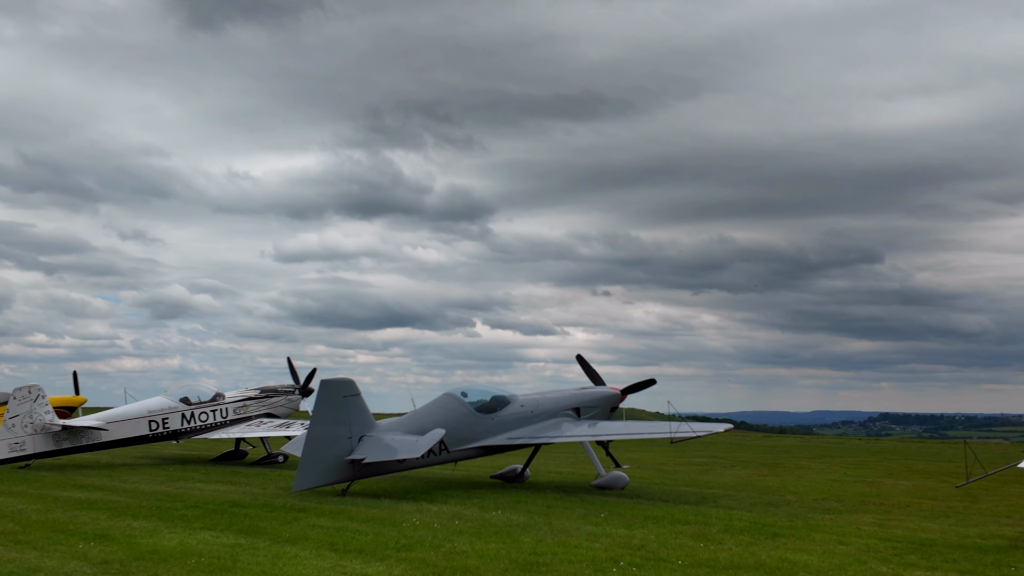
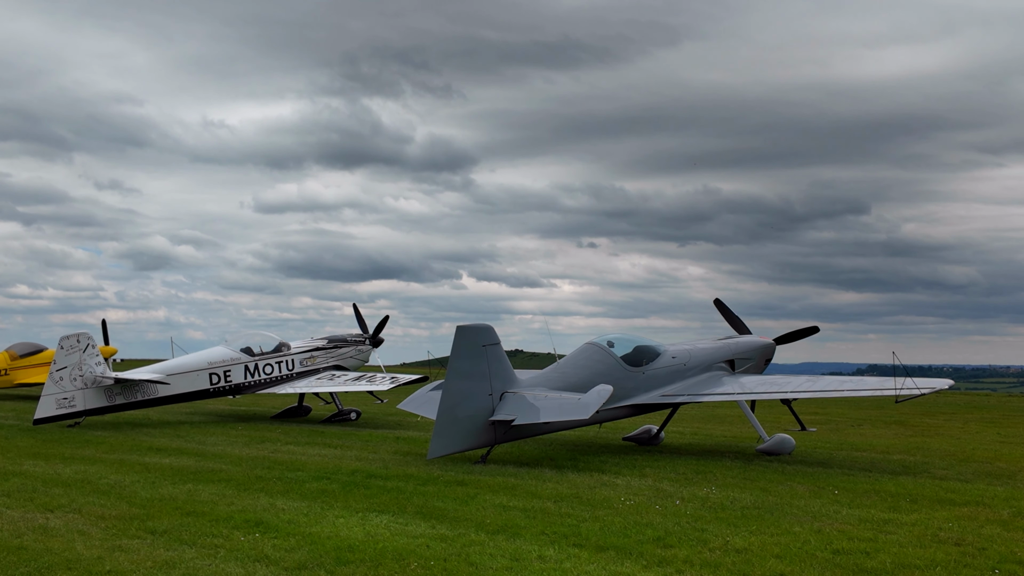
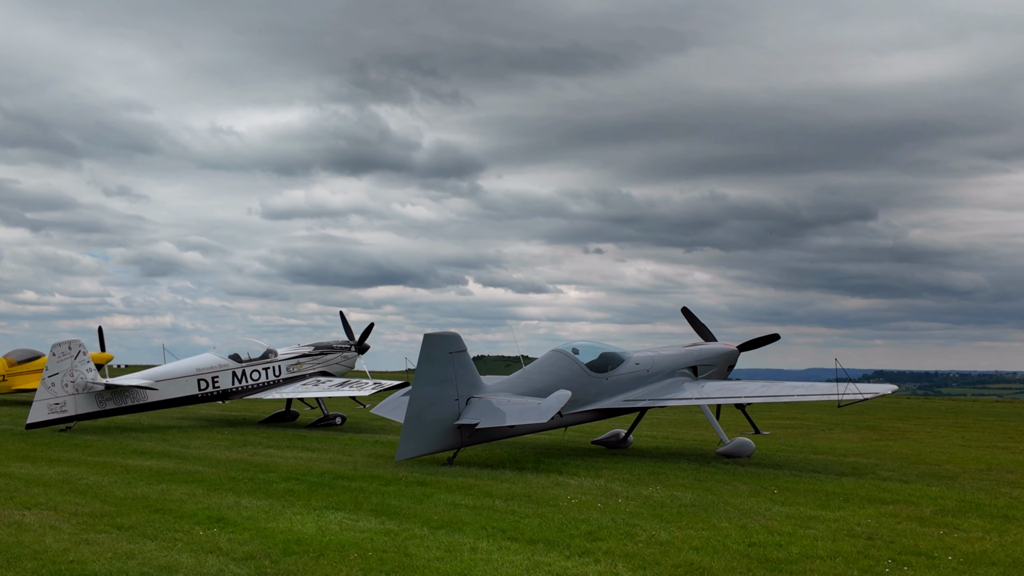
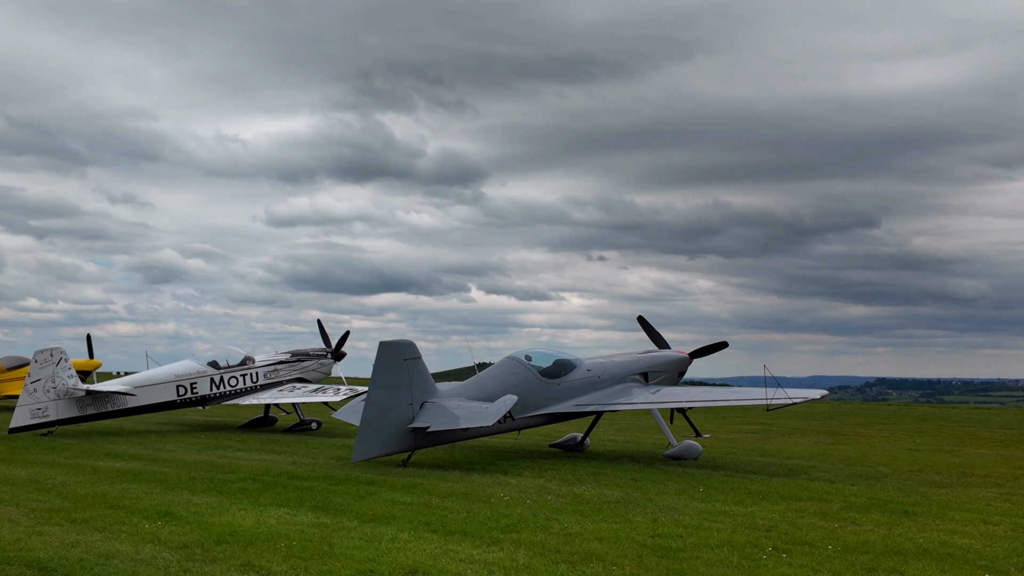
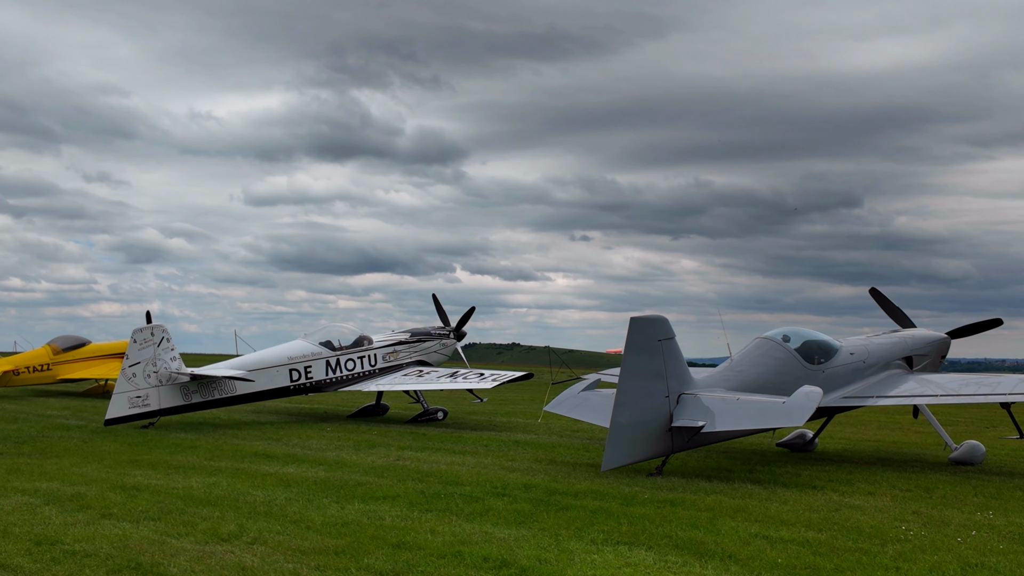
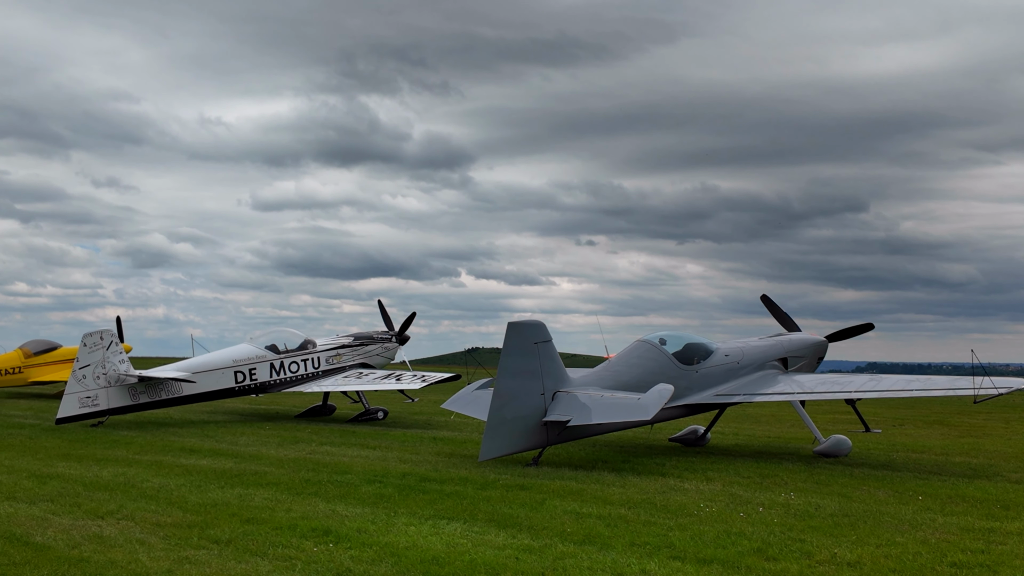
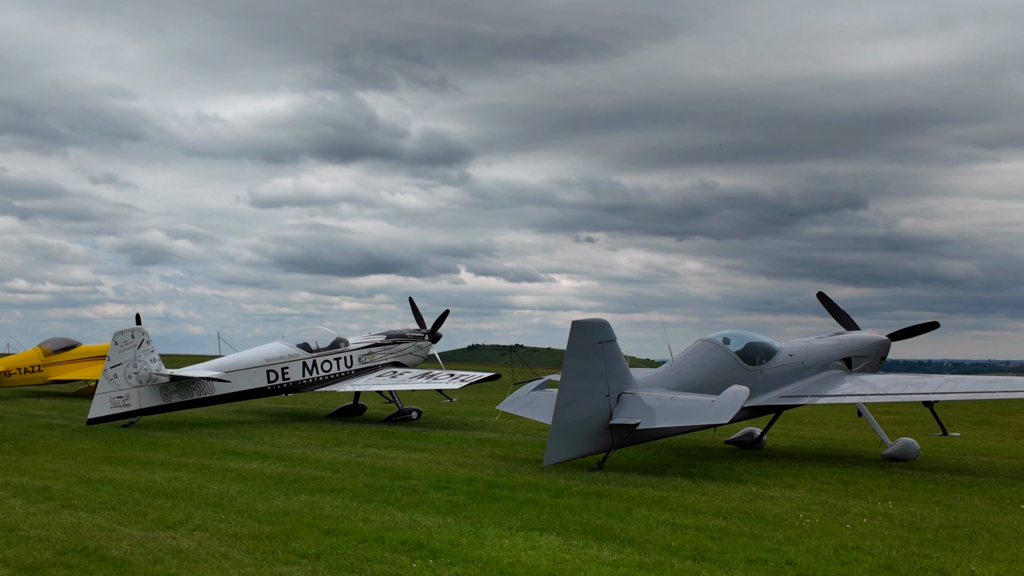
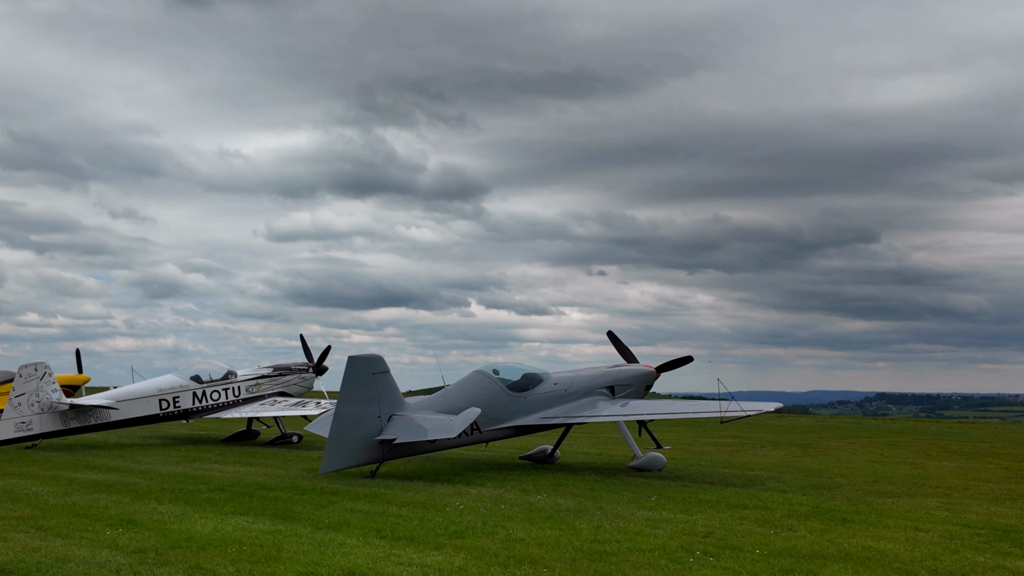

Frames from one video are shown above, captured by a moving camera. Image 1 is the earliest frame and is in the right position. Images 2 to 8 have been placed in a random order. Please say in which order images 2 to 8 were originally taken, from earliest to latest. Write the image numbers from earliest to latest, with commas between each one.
8, 4, 3, 2, 6, 7, 5
